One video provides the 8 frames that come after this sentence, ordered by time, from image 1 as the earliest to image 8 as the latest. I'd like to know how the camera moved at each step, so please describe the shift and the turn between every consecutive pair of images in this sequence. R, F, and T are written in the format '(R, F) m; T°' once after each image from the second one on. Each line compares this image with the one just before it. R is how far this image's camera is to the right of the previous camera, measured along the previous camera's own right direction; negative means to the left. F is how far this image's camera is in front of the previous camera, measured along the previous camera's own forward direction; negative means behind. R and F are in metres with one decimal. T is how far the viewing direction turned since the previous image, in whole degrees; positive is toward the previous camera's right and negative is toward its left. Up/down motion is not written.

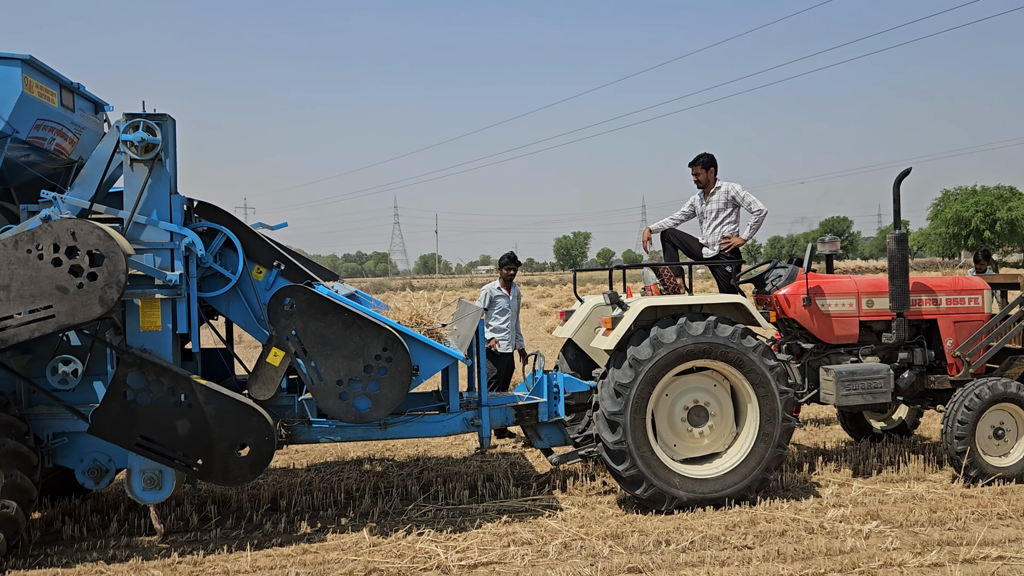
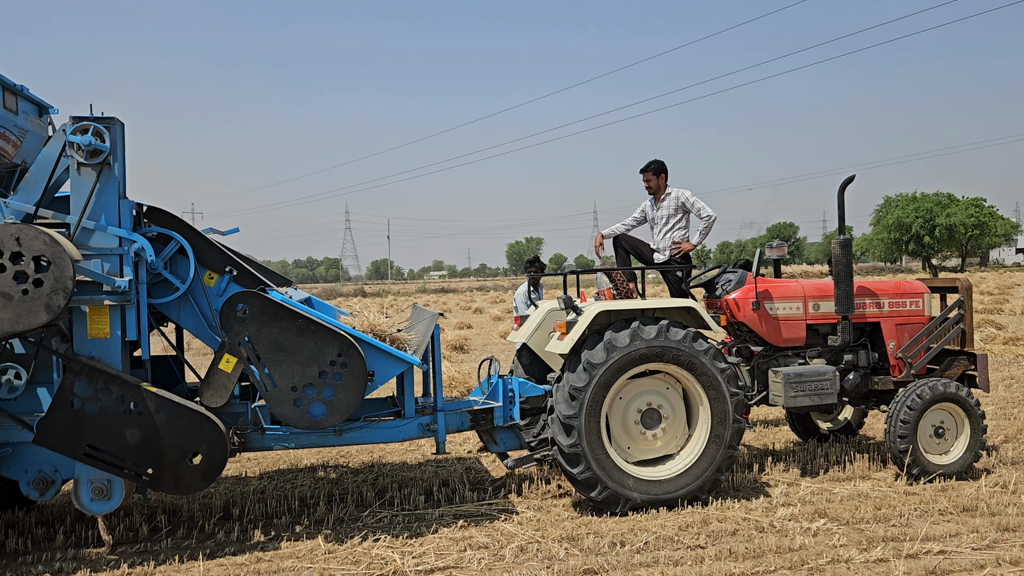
(0.0, 0.0) m; +3°
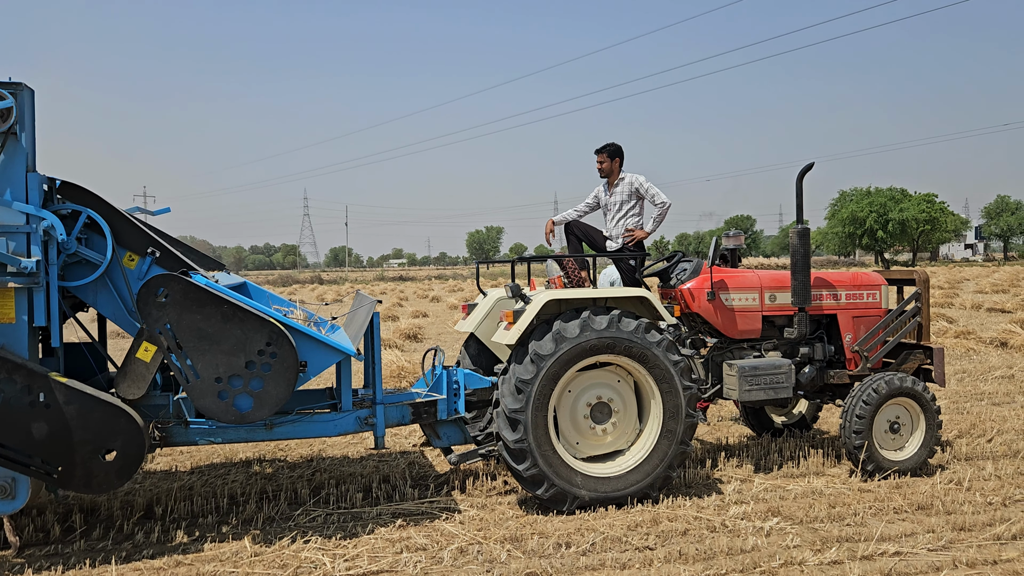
(+0.1, +0.2) m; +3°
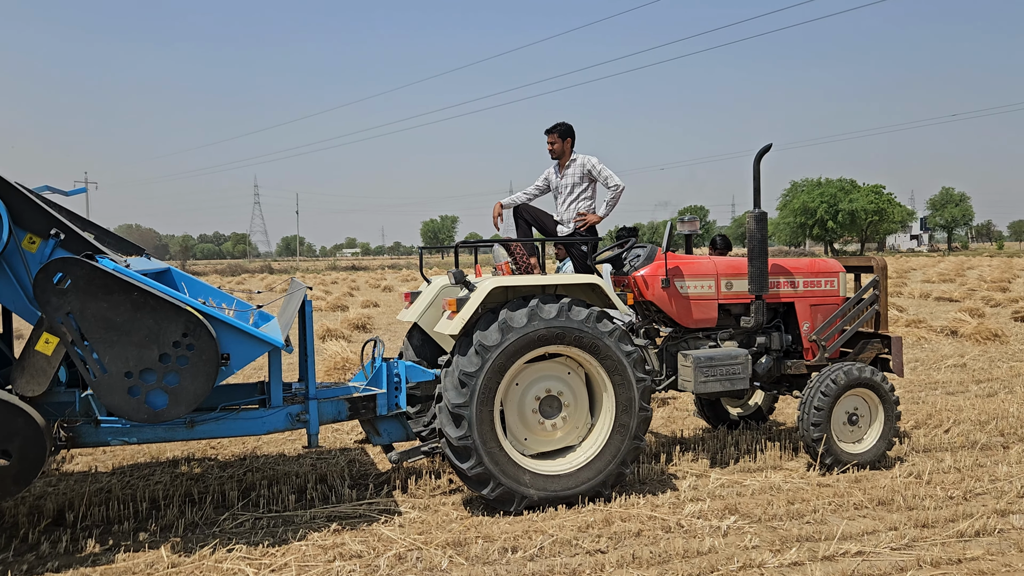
(+0.1, +0.3) m; +3°
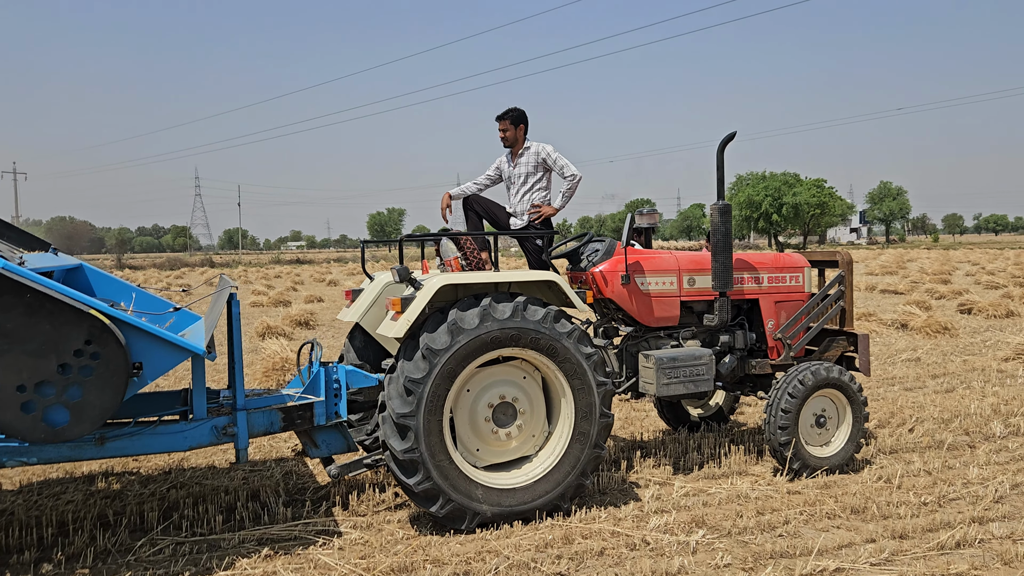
(0.0, +0.4) m; +3°
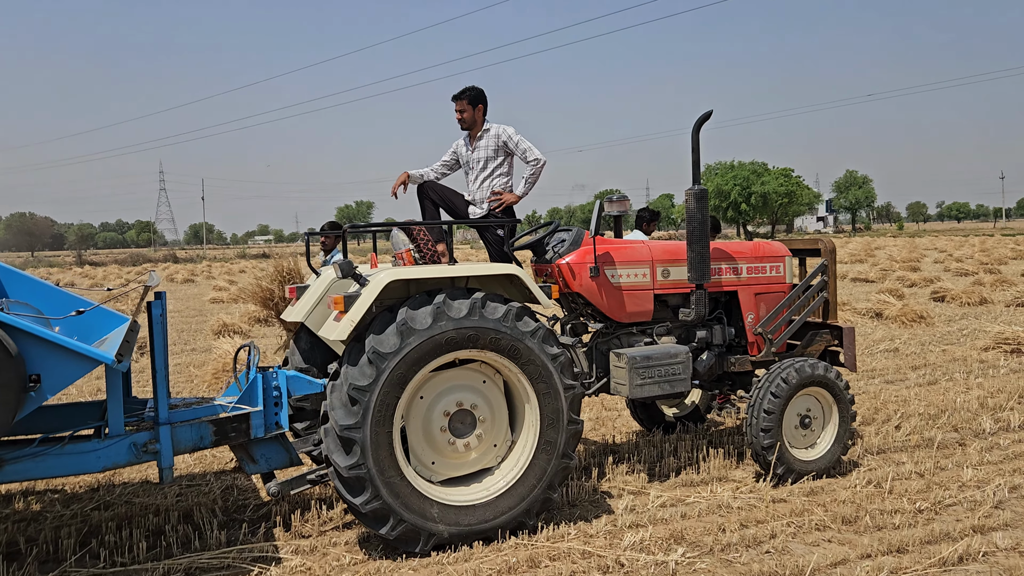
(+0.1, +0.4) m; +2°
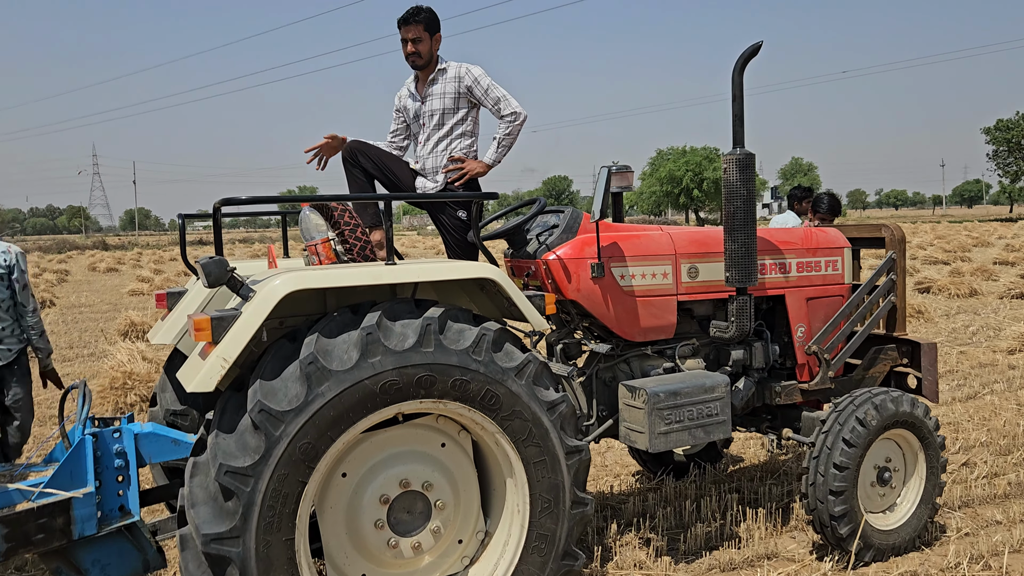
(-0.1, +1.3) m; +4°
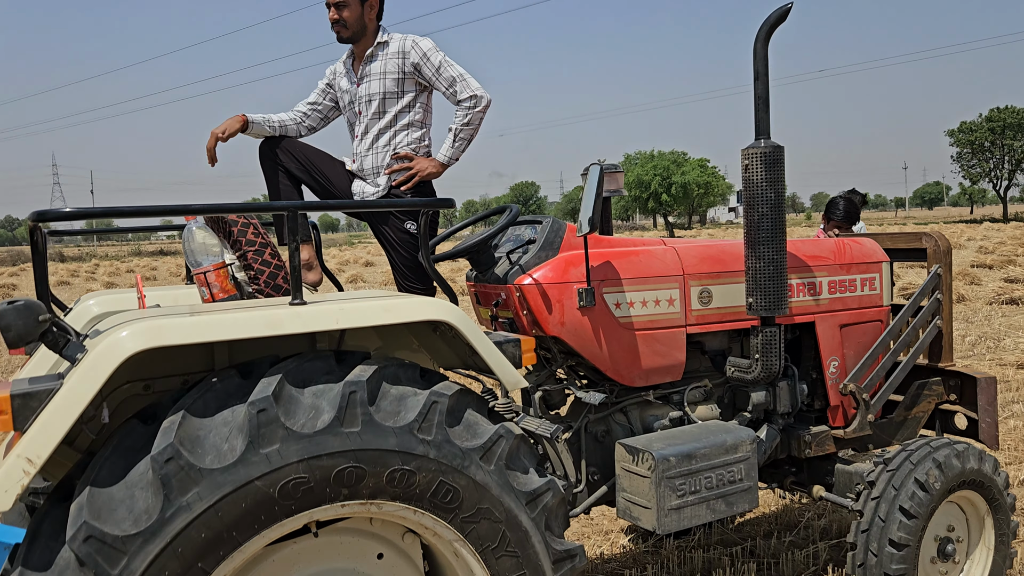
(0.0, +0.7) m; +2°
